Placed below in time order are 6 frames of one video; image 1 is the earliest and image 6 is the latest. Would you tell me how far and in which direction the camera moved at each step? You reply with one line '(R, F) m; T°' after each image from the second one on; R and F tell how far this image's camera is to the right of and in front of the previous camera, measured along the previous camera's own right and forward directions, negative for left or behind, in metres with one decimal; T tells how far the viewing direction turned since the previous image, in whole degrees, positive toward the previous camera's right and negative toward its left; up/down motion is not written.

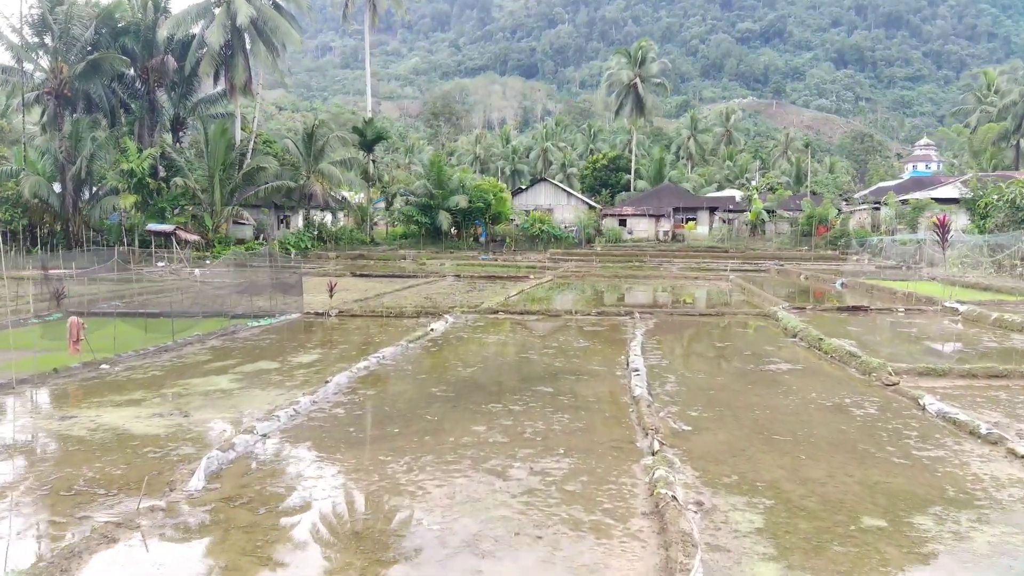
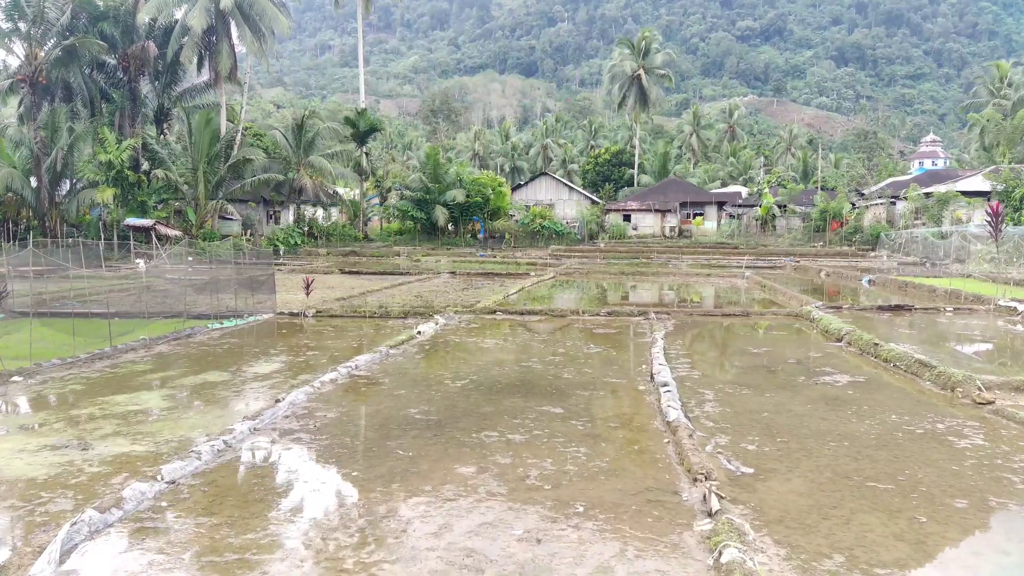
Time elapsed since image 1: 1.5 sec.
(0.0, +1.5) m; 0°
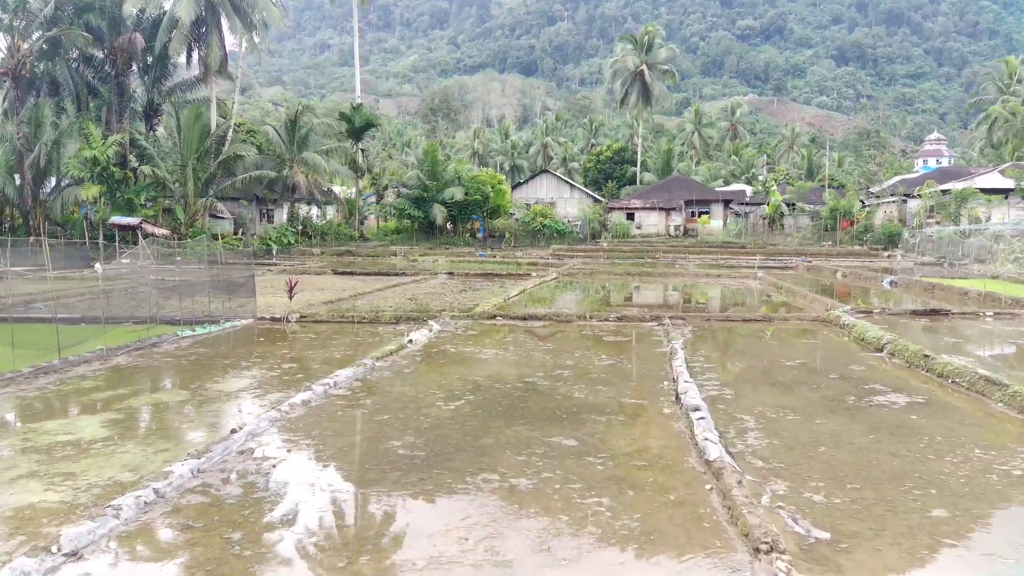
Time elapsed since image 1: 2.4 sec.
(0.0, +1.0) m; 0°
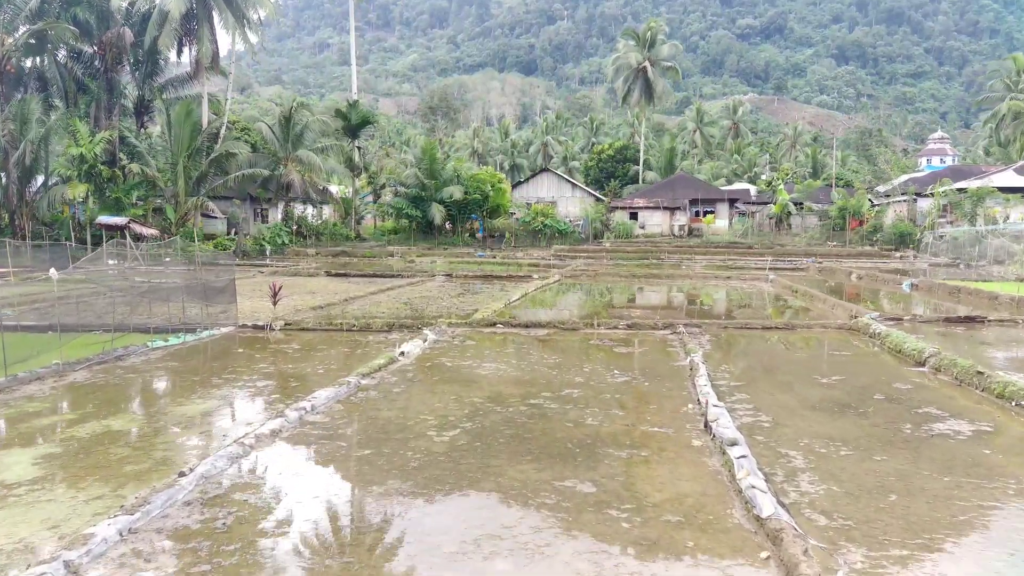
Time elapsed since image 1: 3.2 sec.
(0.0, +0.8) m; 0°
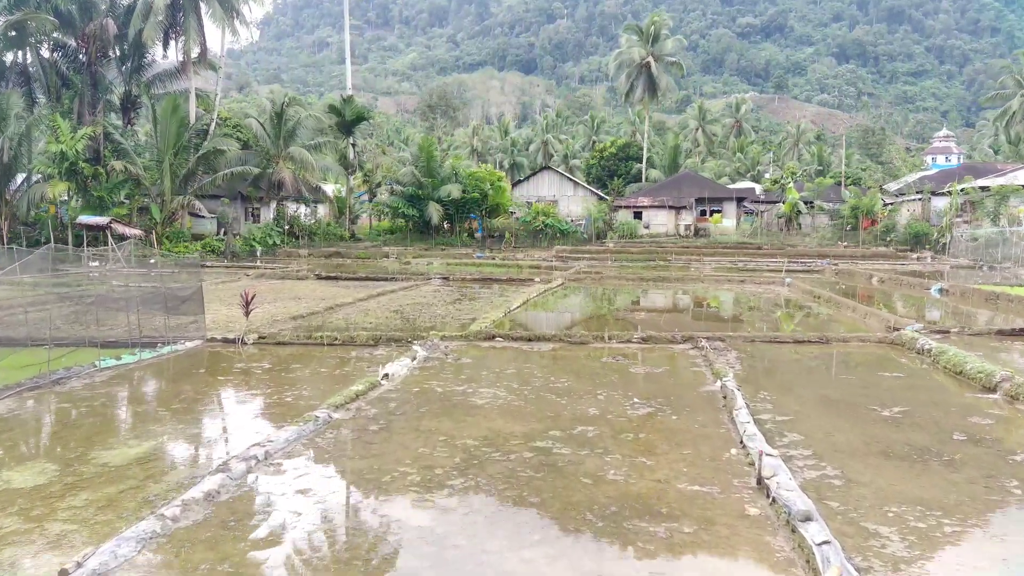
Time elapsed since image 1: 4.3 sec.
(0.0, +1.1) m; 0°
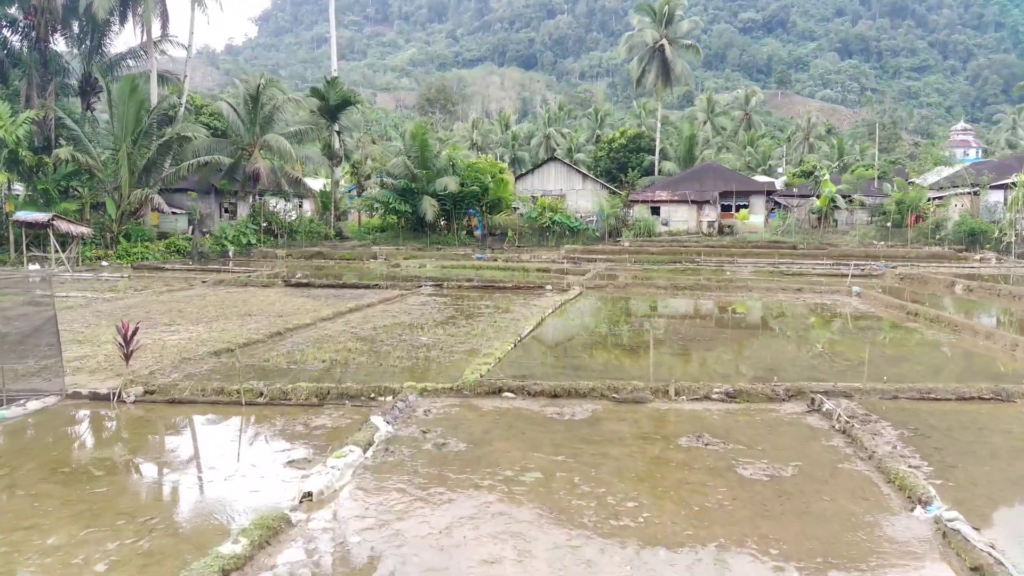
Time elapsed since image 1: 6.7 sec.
(-0.2, +3.2) m; 0°
